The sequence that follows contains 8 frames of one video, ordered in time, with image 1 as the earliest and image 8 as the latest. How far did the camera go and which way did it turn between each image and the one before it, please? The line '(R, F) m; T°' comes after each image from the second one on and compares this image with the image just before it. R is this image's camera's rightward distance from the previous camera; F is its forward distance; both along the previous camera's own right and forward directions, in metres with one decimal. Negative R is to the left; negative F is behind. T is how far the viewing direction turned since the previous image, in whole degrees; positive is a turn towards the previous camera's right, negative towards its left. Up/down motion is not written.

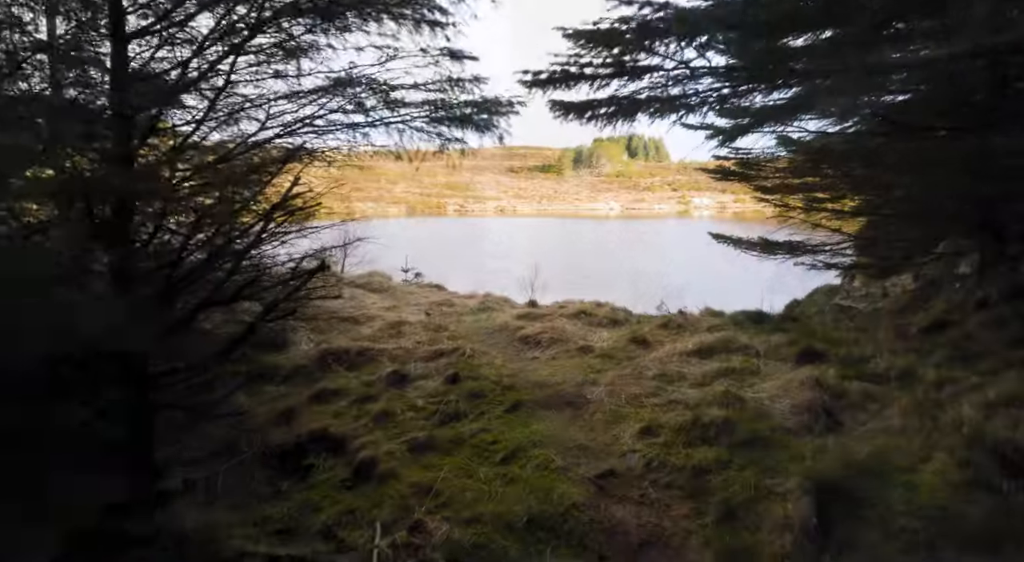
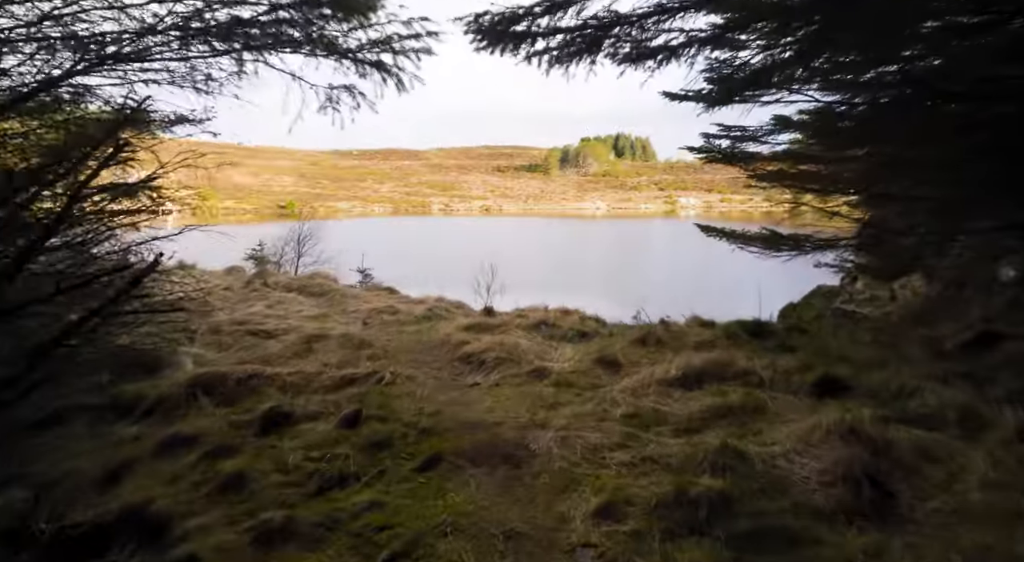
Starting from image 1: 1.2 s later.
(+0.4, +1.5) m; +1°
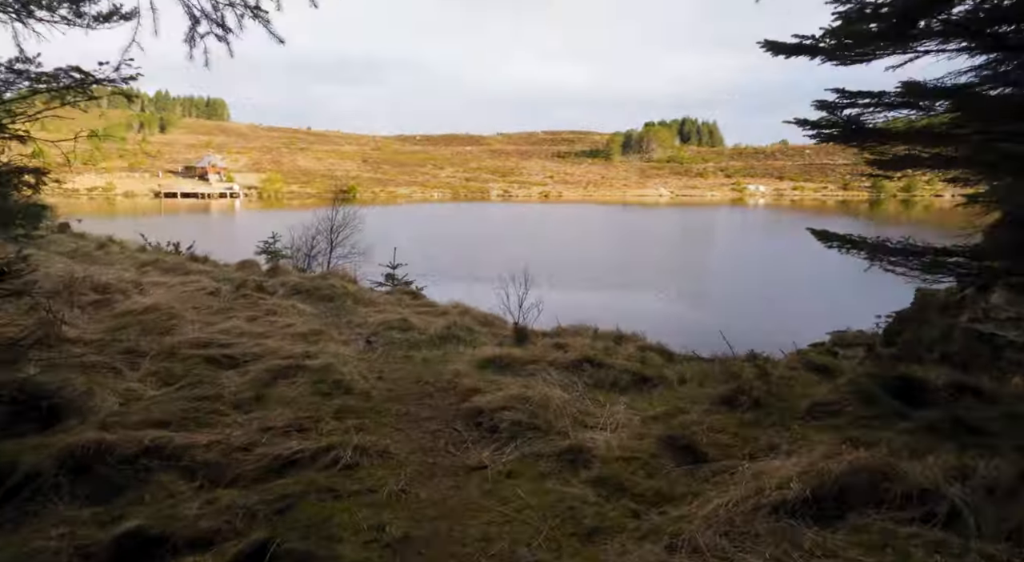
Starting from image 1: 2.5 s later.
(+0.2, +1.8) m; -5°
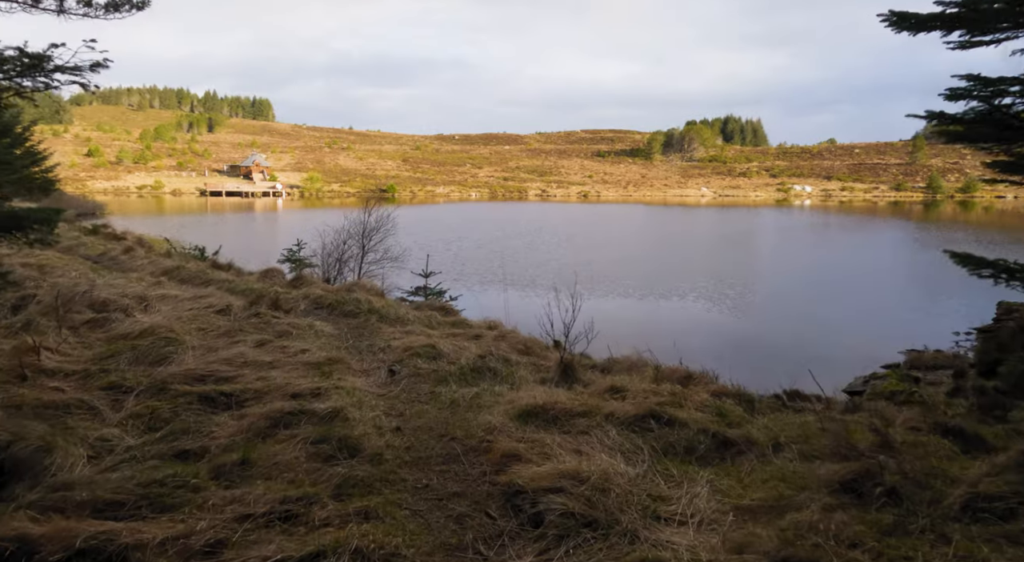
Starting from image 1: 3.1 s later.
(-0.1, +0.9) m; -3°
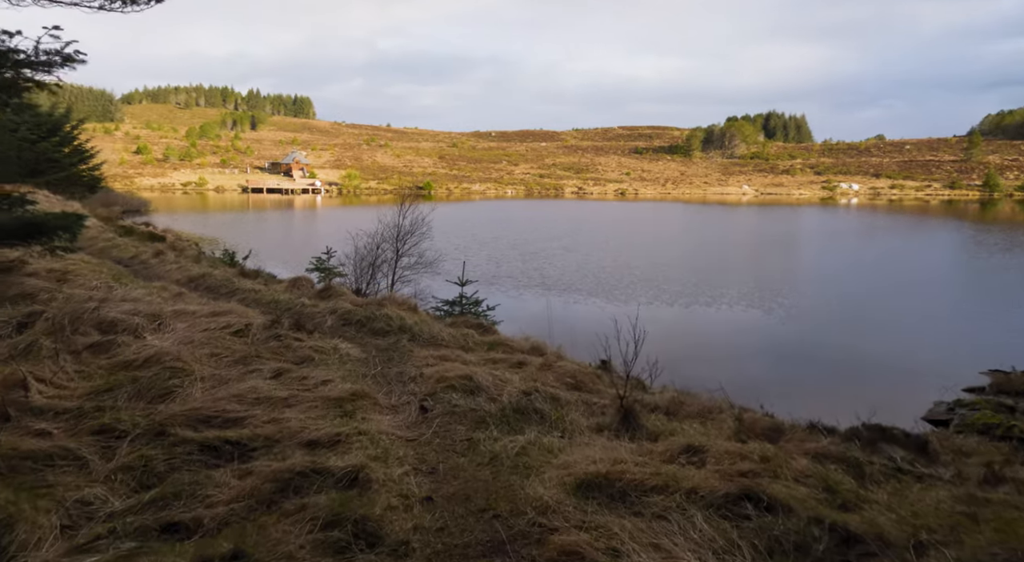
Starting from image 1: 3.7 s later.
(-0.1, +0.8) m; -3°
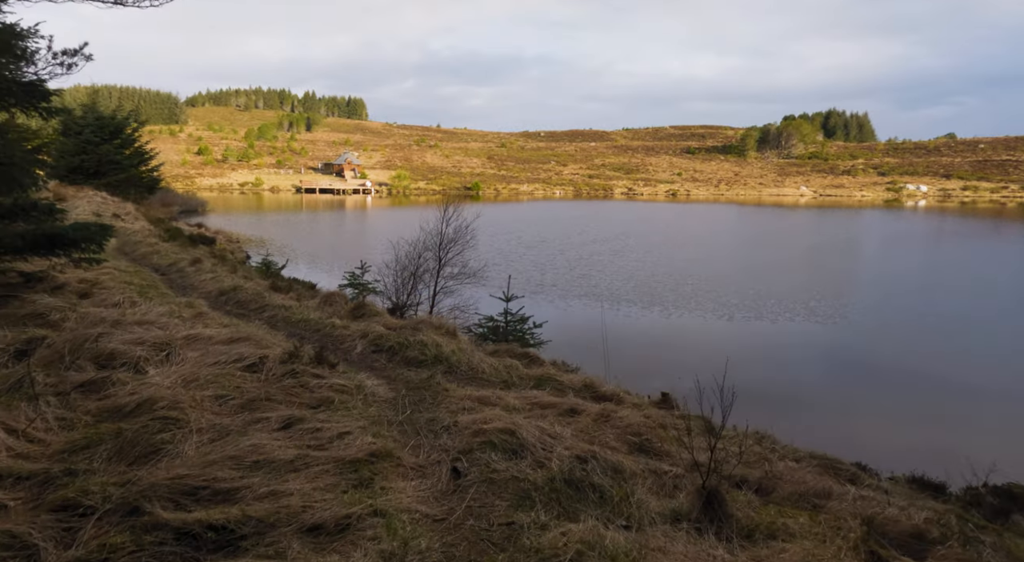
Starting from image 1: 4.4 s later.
(0.0, +0.9) m; -4°
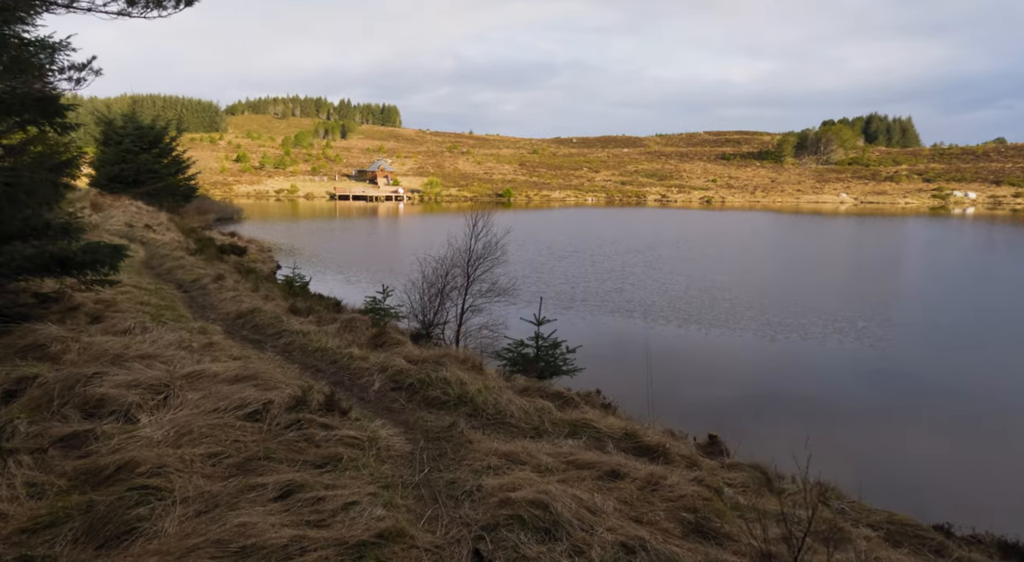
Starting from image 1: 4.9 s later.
(0.0, +0.7) m; -2°
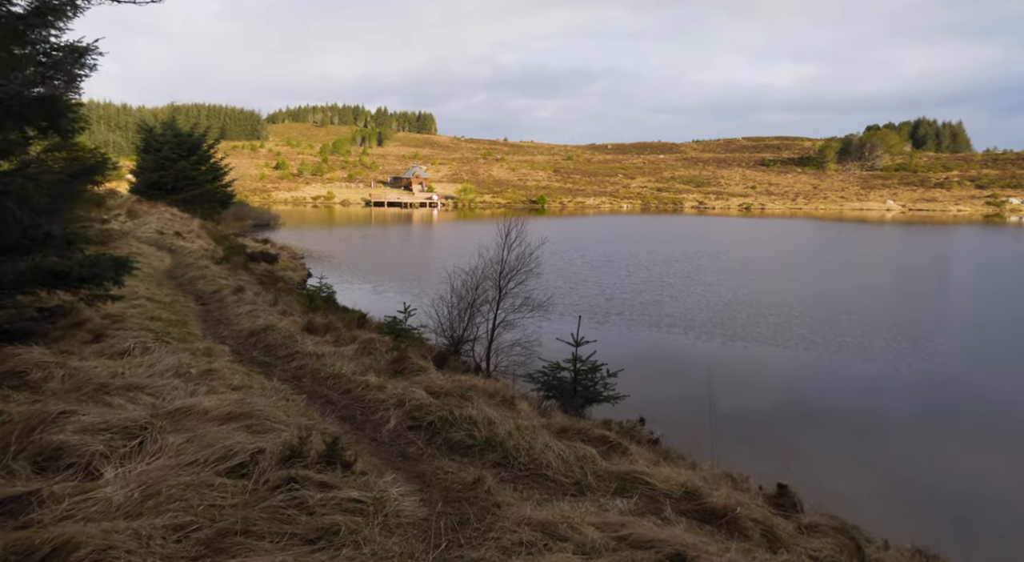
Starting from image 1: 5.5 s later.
(0.0, +0.9) m; -3°
